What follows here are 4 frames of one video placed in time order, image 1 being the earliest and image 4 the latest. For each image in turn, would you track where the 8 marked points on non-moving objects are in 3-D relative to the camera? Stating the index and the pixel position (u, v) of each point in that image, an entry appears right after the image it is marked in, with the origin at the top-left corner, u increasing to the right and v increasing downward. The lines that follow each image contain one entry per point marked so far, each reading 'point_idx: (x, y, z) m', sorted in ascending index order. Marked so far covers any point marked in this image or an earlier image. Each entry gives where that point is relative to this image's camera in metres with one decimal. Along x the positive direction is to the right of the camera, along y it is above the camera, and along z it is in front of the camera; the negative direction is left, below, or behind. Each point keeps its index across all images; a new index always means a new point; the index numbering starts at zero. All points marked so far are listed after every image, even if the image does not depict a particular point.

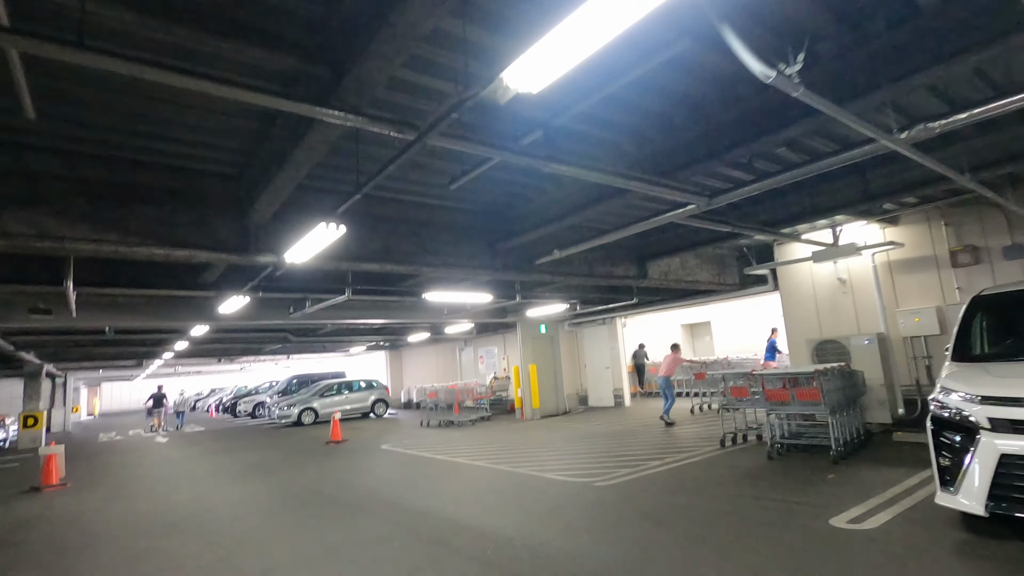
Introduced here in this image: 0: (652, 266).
0: (+2.1, +0.3, +8.0) m
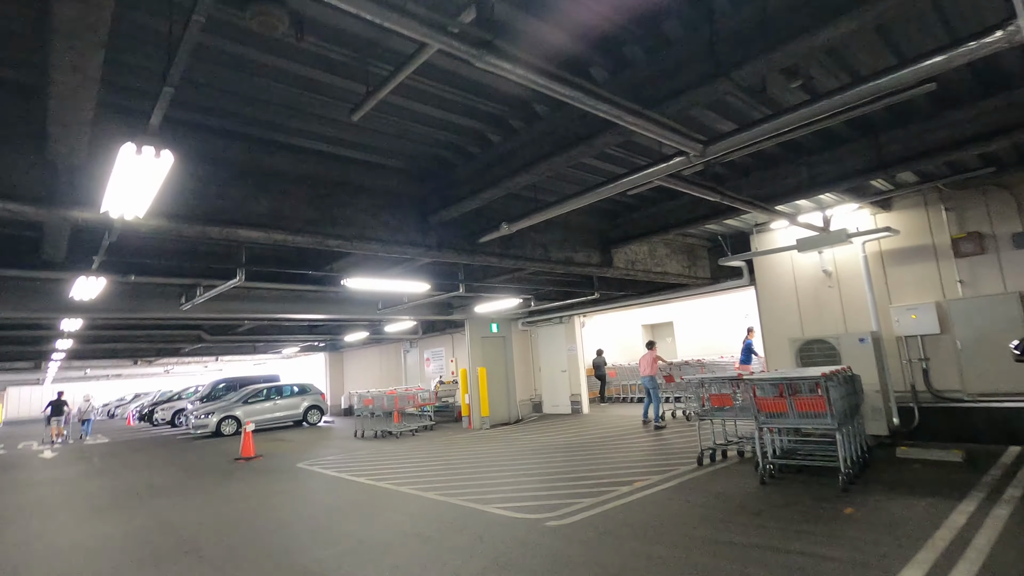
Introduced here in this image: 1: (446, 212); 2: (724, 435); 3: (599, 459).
0: (+1.4, +0.4, +6.9) m
1: (-0.7, +0.7, +4.8) m
2: (+2.3, -1.6, +5.9) m
3: (+1.1, -2.1, +6.5) m
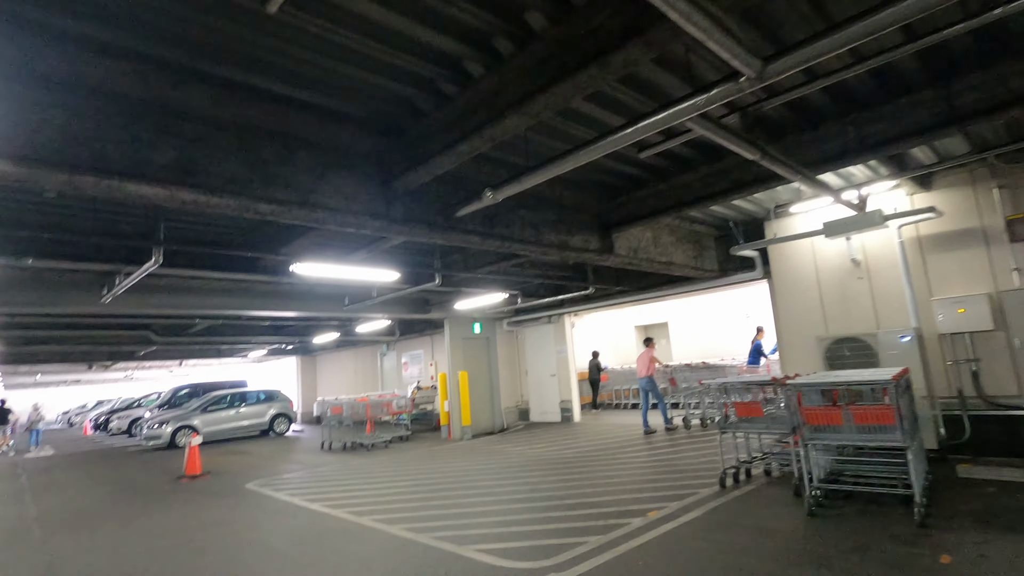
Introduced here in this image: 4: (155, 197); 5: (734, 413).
0: (+1.2, +0.6, +6.0) m
1: (-0.8, +0.8, +3.8) m
2: (+2.2, -1.5, +5.0) m
3: (+0.9, -2.0, +5.6) m
4: (-2.0, +0.5, +3.0) m
5: (+1.9, -1.0, +4.7) m
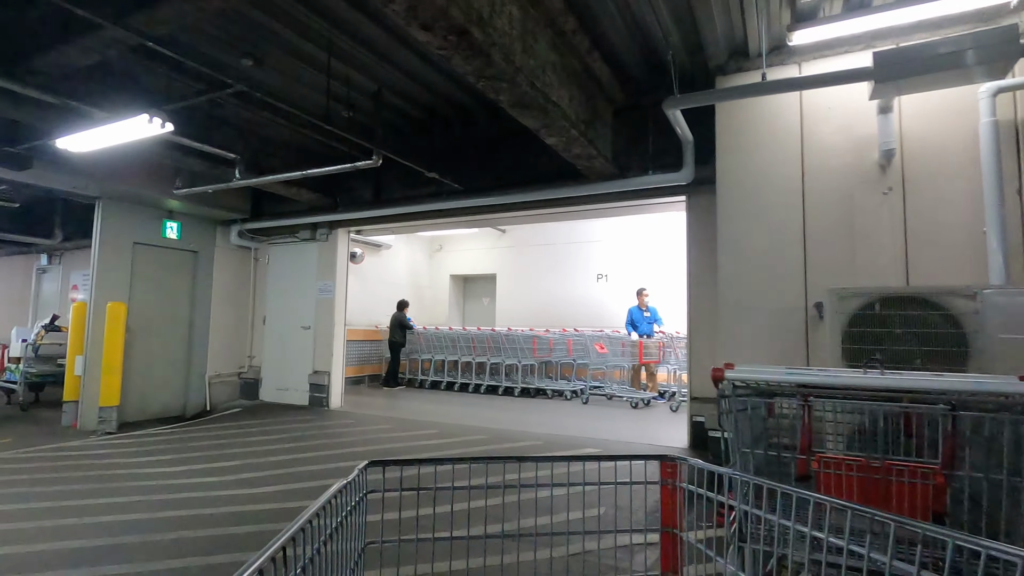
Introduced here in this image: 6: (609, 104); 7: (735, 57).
0: (+2.1, +1.4, +4.6) m
1: (-0.4, +1.4, +2.9) m
2: (+2.9, -0.8, +3.6) m
3: (+1.7, -1.2, +4.5) m
4: (-1.8, +1.0, +2.5) m
5: (+2.5, -0.3, +3.3) m
6: (+1.0, +1.9, +5.5) m
7: (+2.0, +2.0, +4.7) m
